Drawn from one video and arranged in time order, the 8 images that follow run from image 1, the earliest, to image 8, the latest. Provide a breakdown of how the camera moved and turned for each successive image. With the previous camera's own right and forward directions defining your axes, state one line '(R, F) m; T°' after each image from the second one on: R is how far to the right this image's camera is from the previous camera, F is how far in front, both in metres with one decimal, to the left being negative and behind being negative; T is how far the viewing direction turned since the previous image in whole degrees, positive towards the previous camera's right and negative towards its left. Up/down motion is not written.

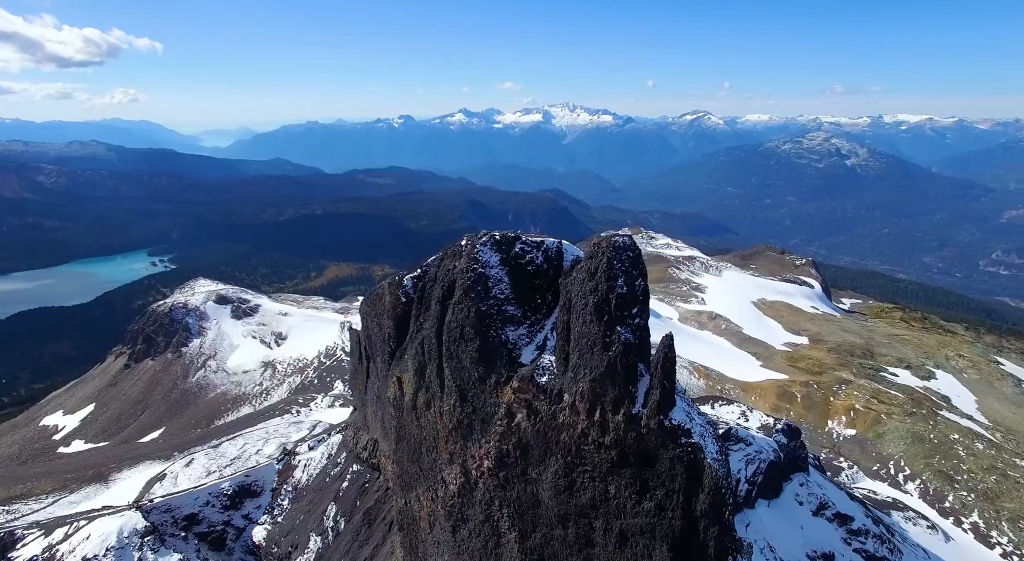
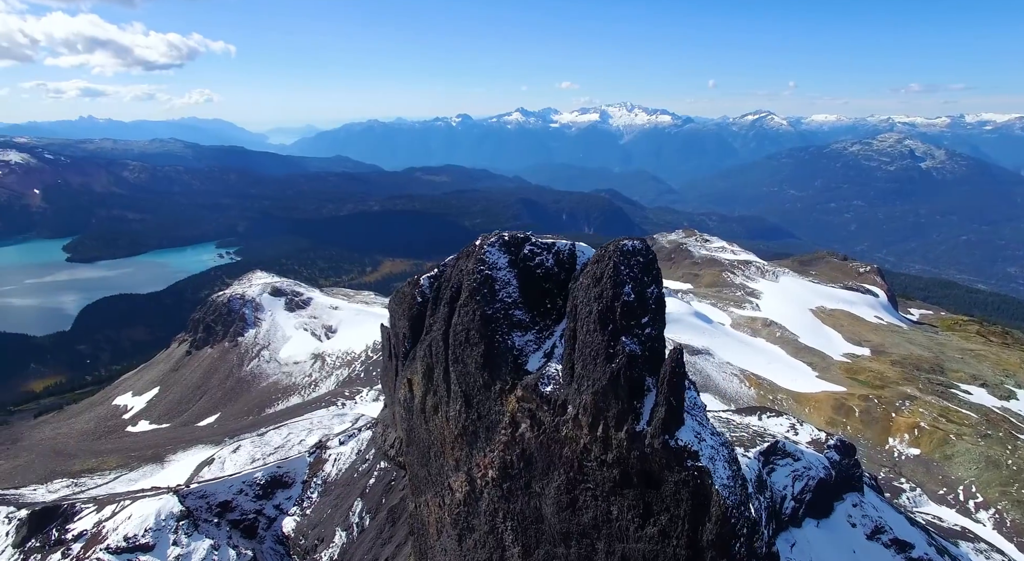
(+1.1, +0.8) m; -5°
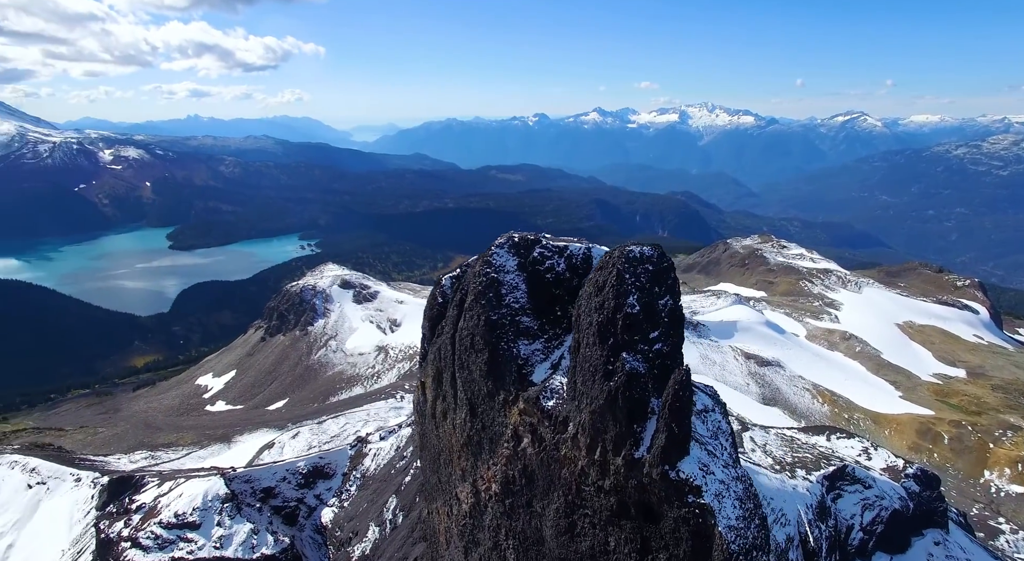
(+1.5, +1.0) m; -7°
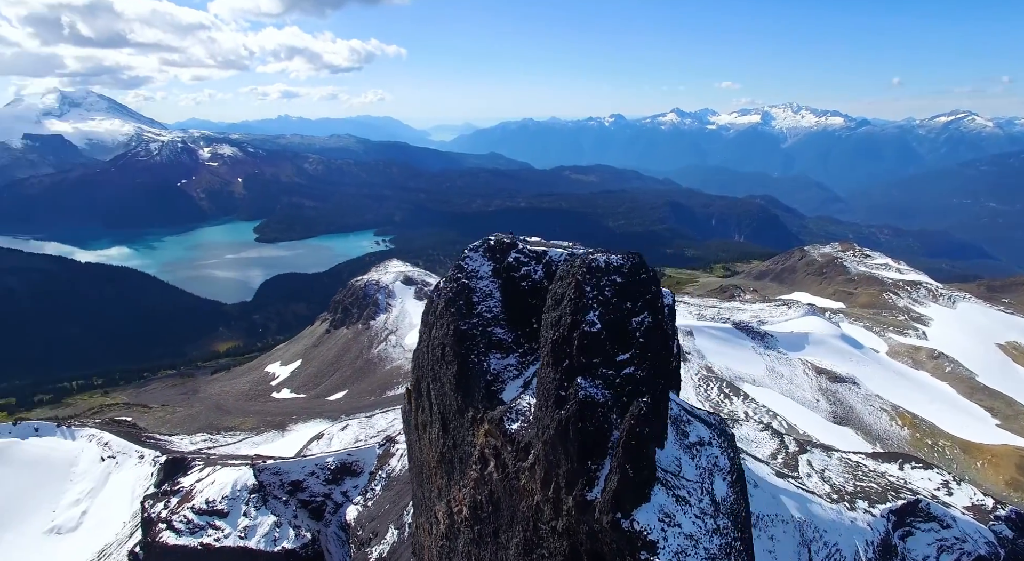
(+2.1, +1.5) m; -6°
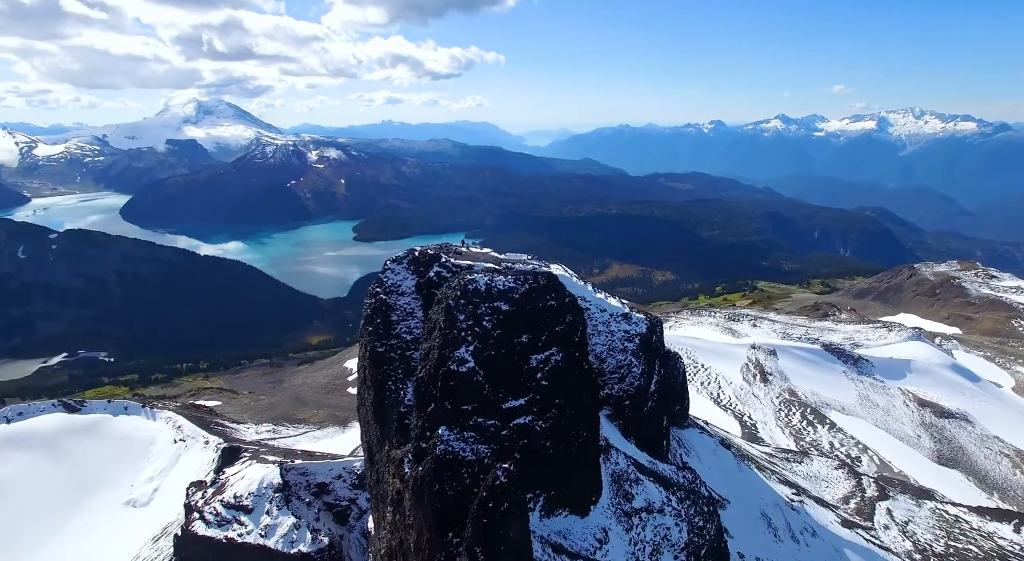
(+3.0, +2.1) m; -8°
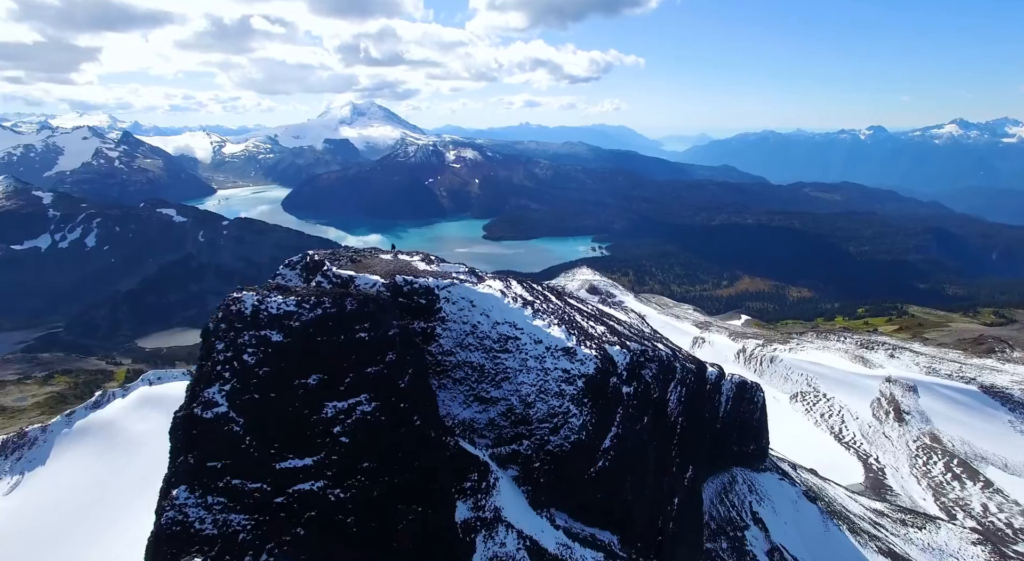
(+3.4, +2.6) m; -12°
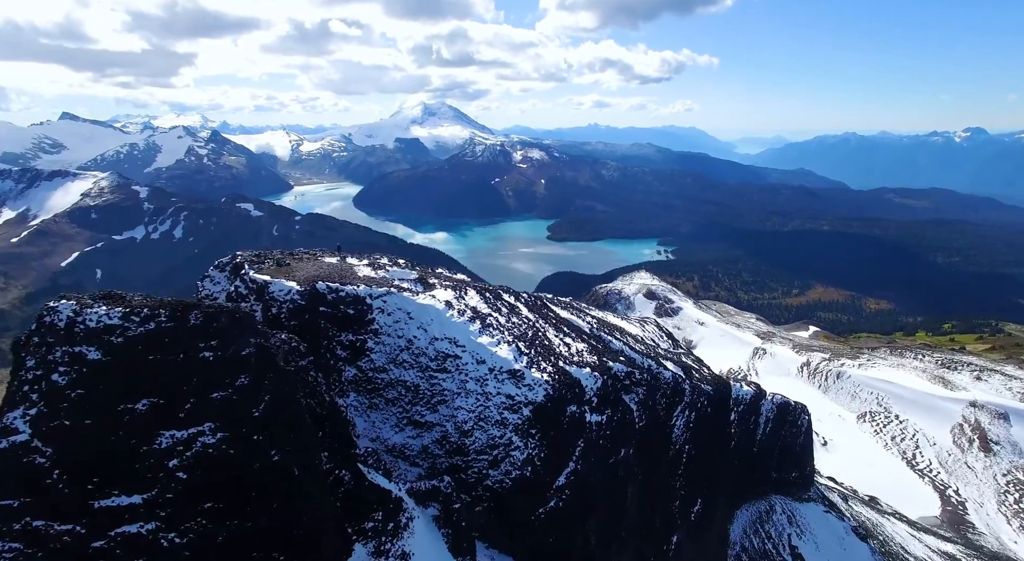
(+1.7, +1.3) m; -6°
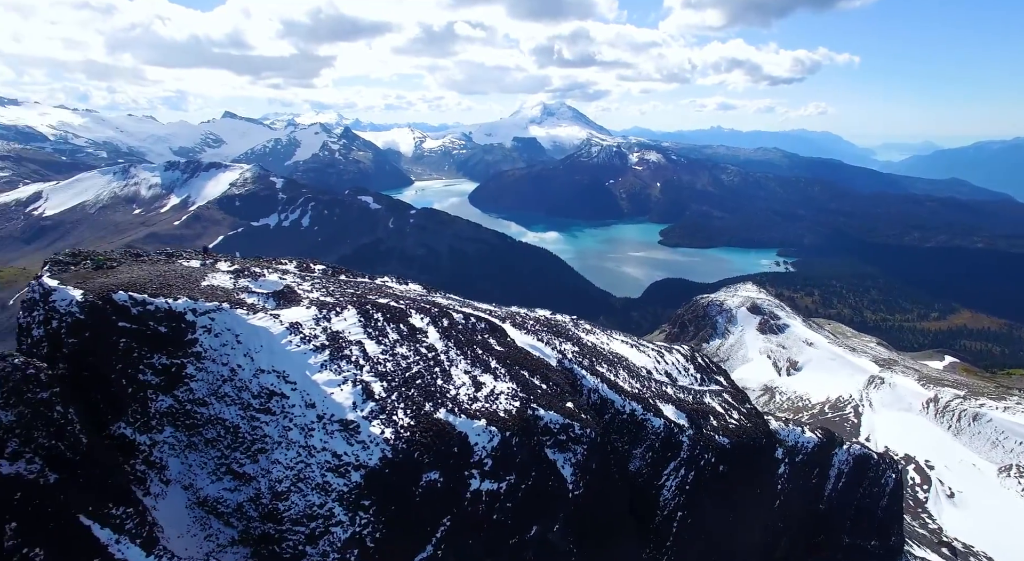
(+2.9, +2.4) m; -10°
